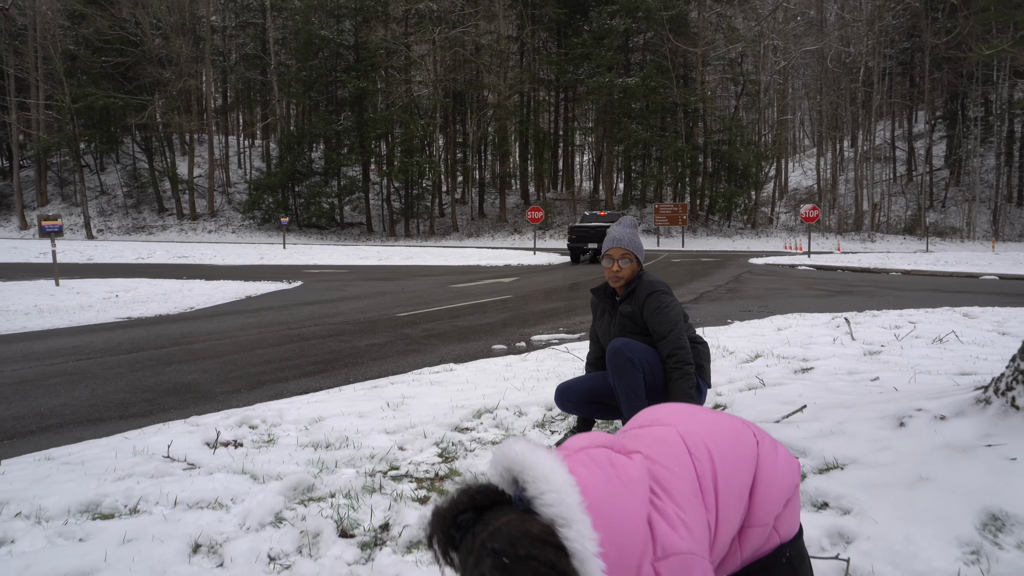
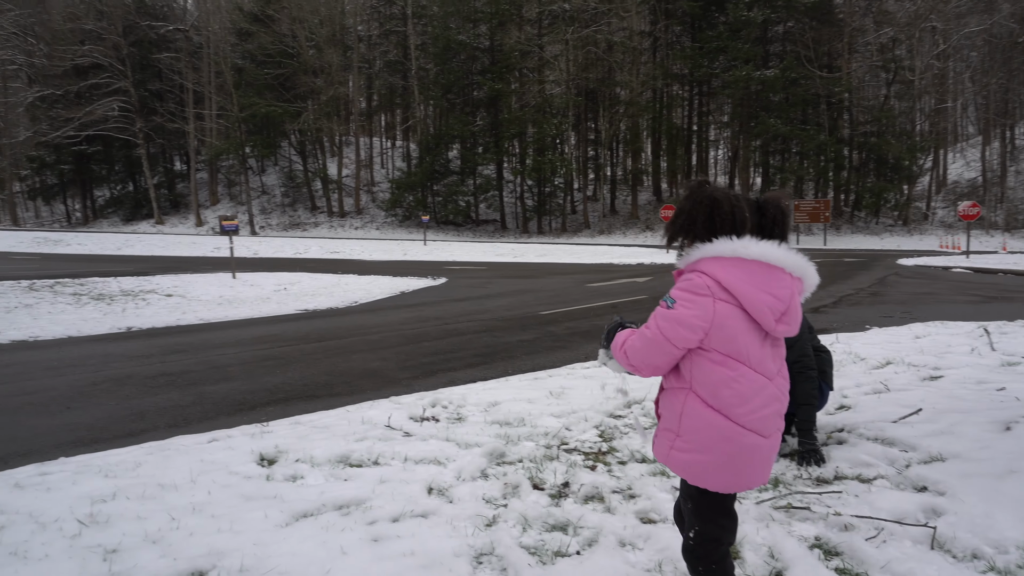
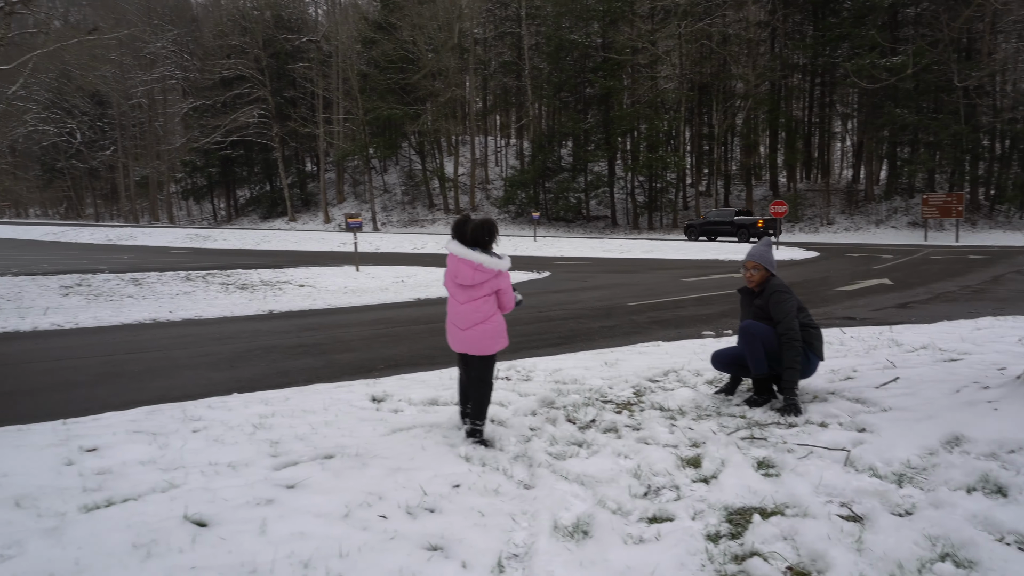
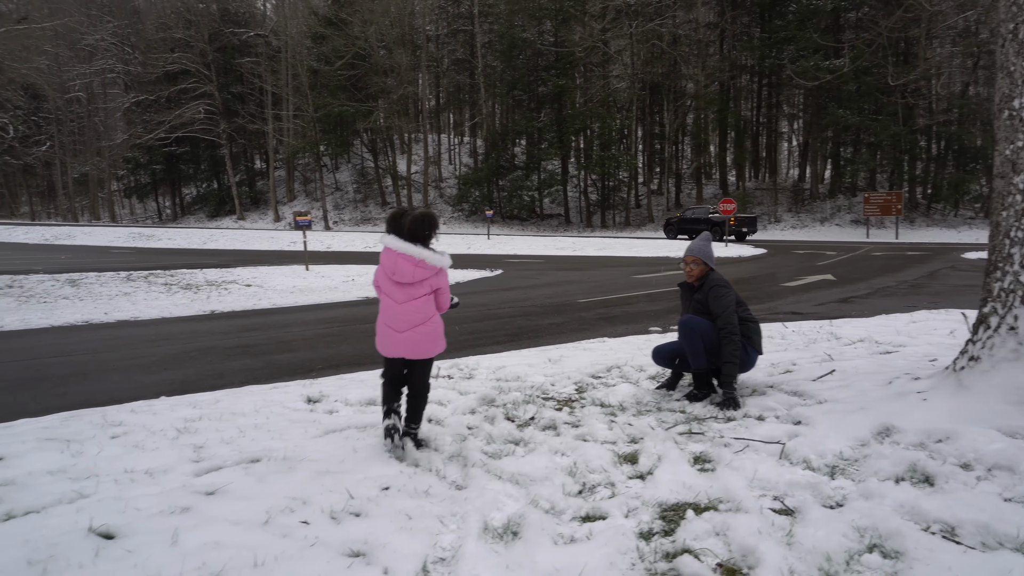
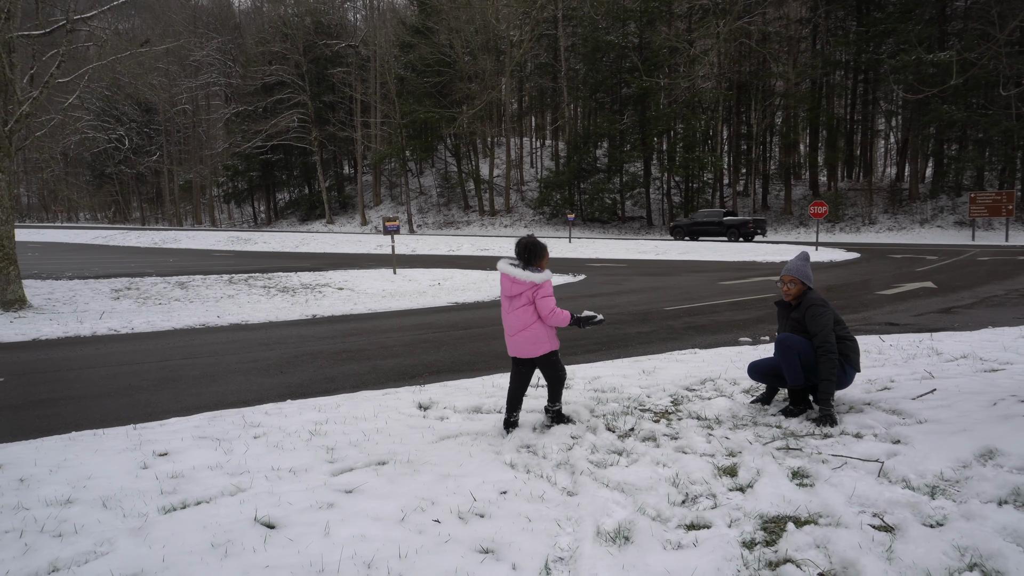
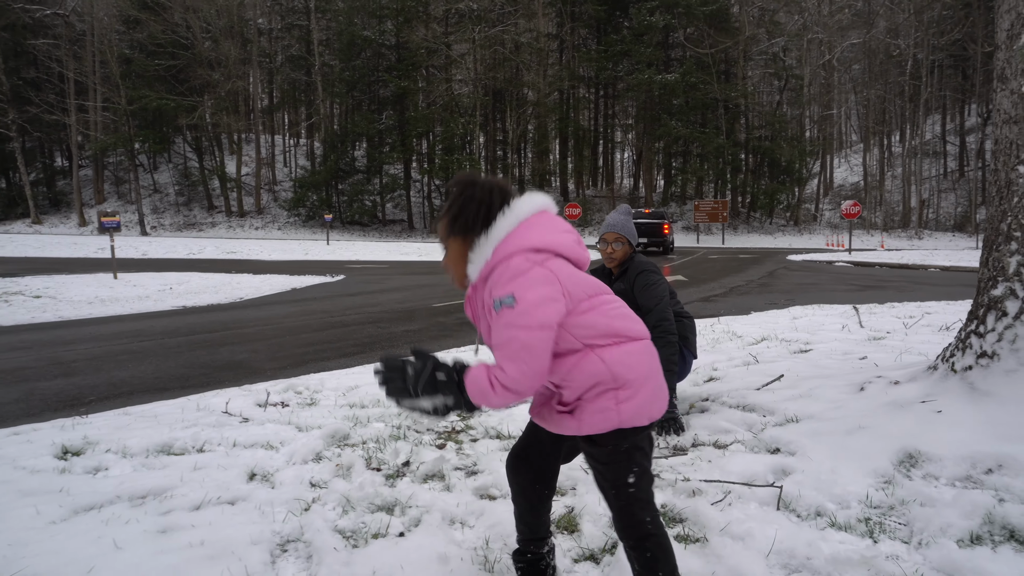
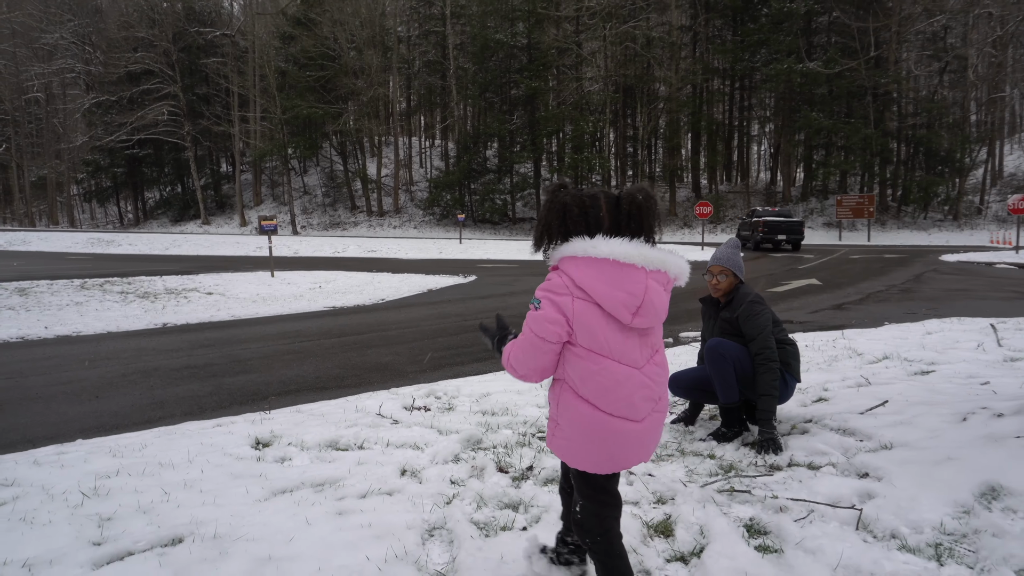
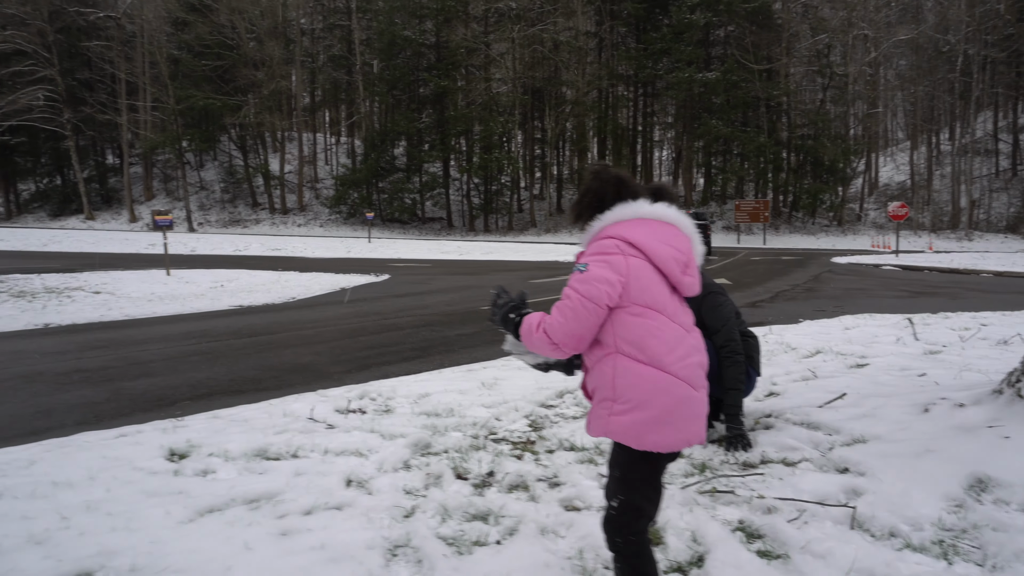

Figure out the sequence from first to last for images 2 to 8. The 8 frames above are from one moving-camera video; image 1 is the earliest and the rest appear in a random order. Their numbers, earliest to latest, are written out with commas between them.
6, 8, 2, 7, 4, 3, 5
